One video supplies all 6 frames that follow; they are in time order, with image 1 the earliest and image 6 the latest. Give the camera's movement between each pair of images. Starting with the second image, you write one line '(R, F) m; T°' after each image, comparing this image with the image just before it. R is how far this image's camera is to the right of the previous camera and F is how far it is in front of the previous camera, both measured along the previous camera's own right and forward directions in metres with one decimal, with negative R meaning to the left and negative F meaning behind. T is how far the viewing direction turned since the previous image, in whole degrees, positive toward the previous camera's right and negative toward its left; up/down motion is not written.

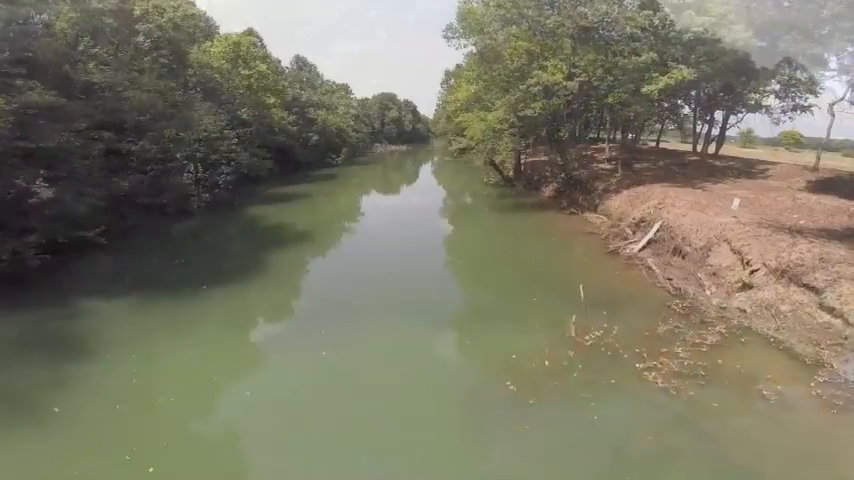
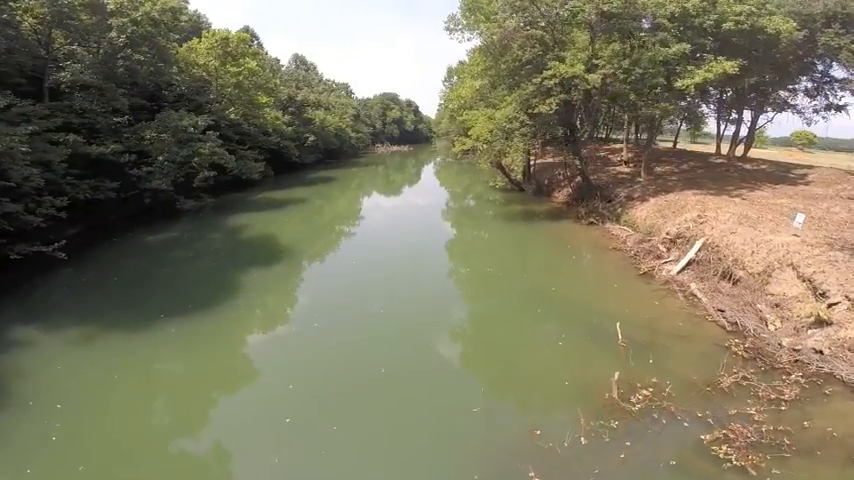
(0.0, +2.5) m; 0°
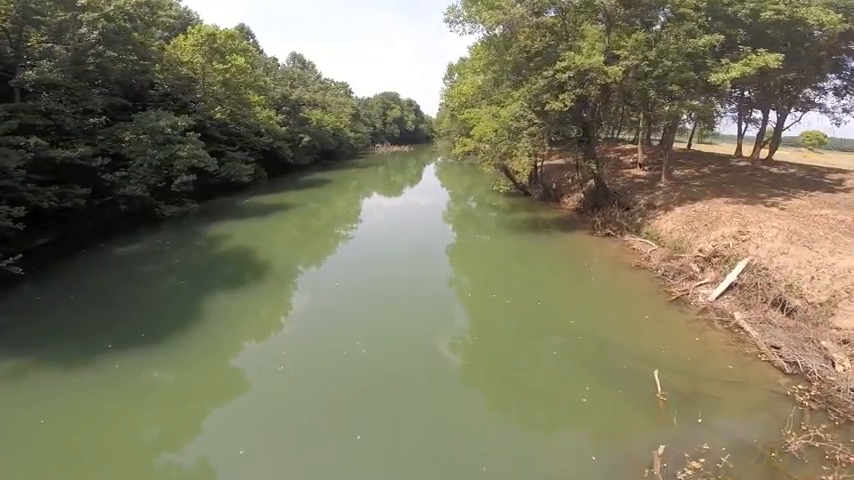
(+0.1, +2.1) m; 0°
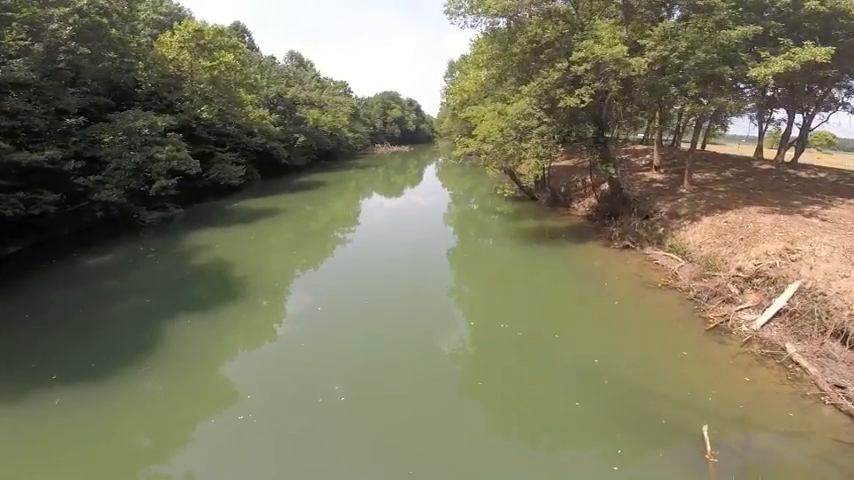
(+0.1, +1.8) m; 0°
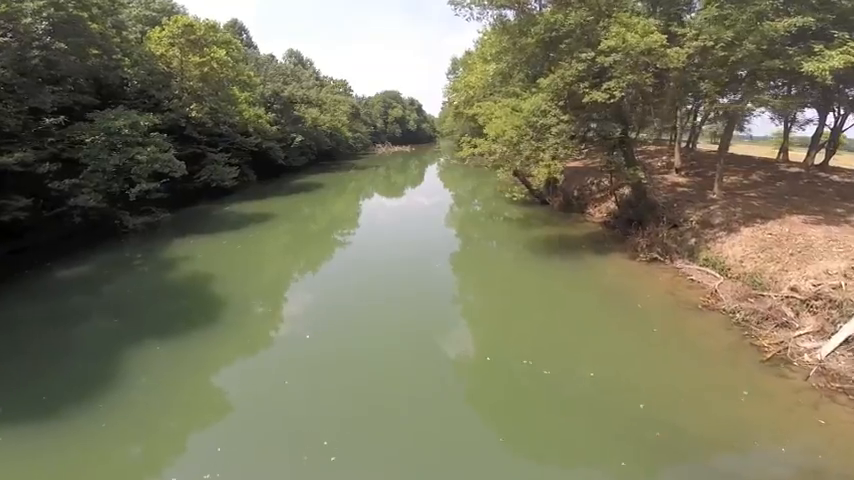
(-0.1, +1.6) m; 0°
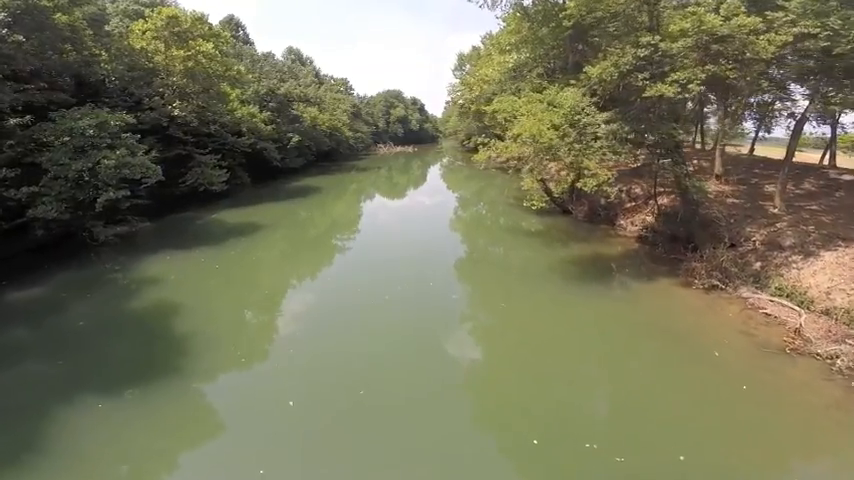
(-0.3, +2.5) m; 0°
